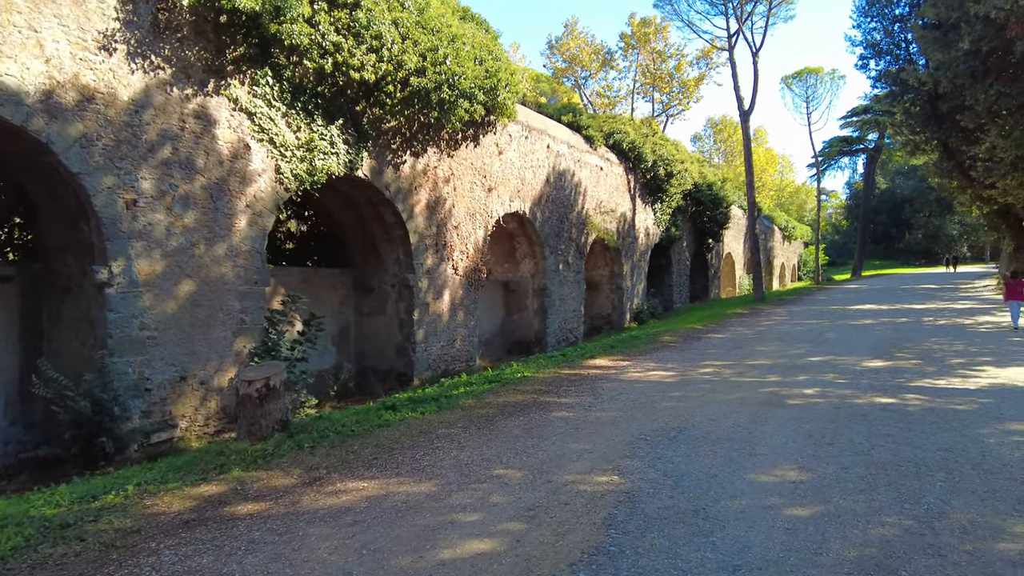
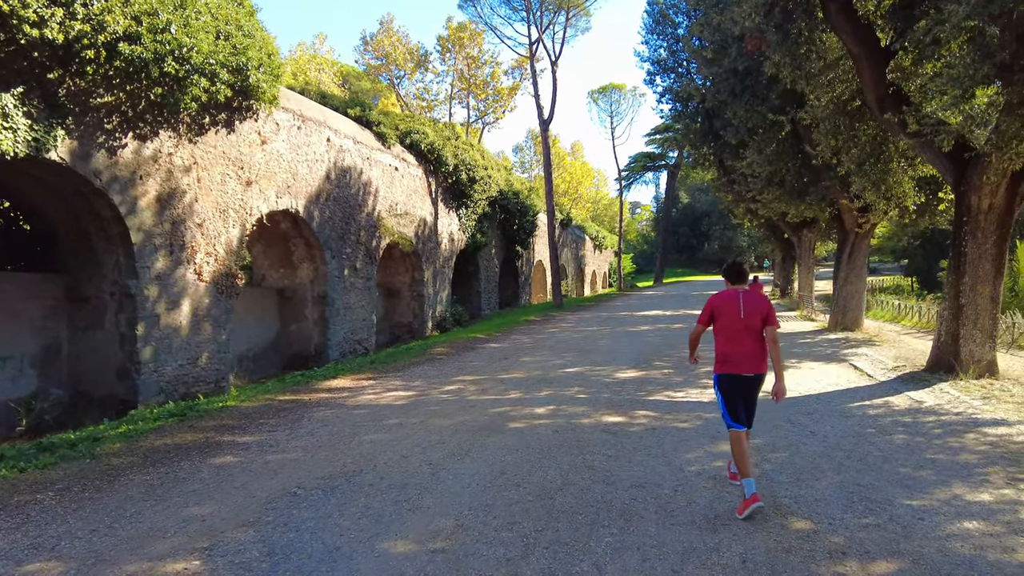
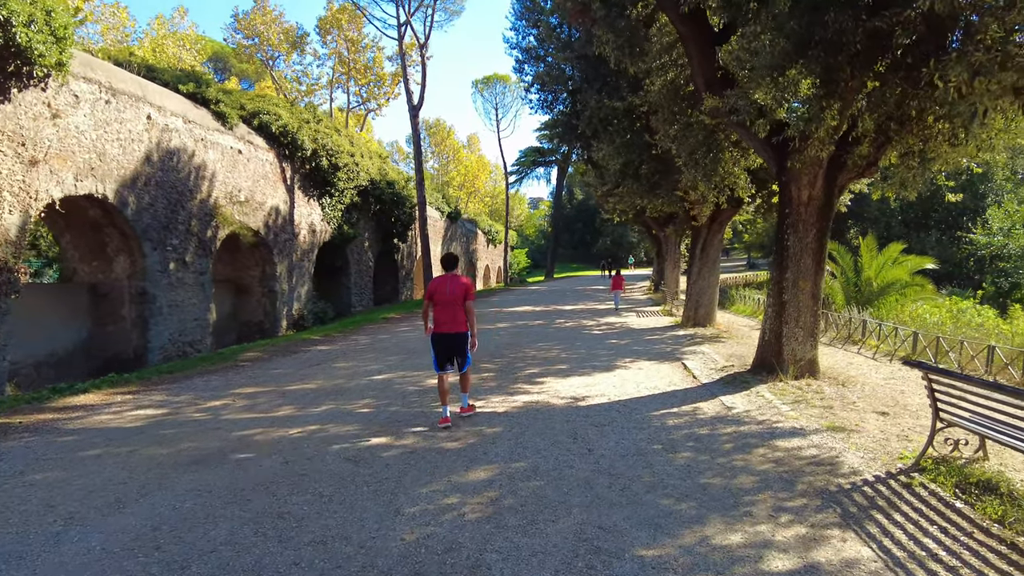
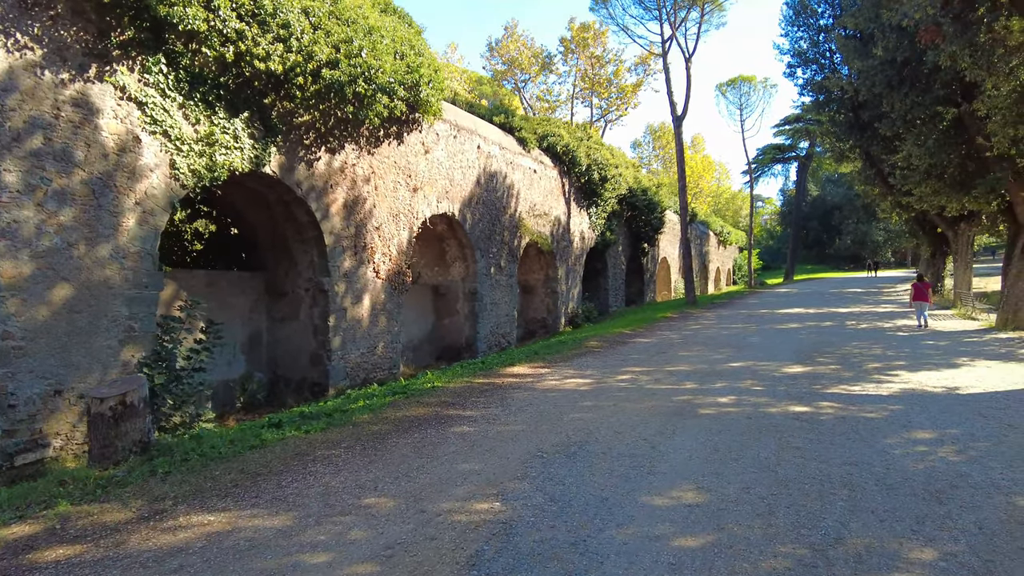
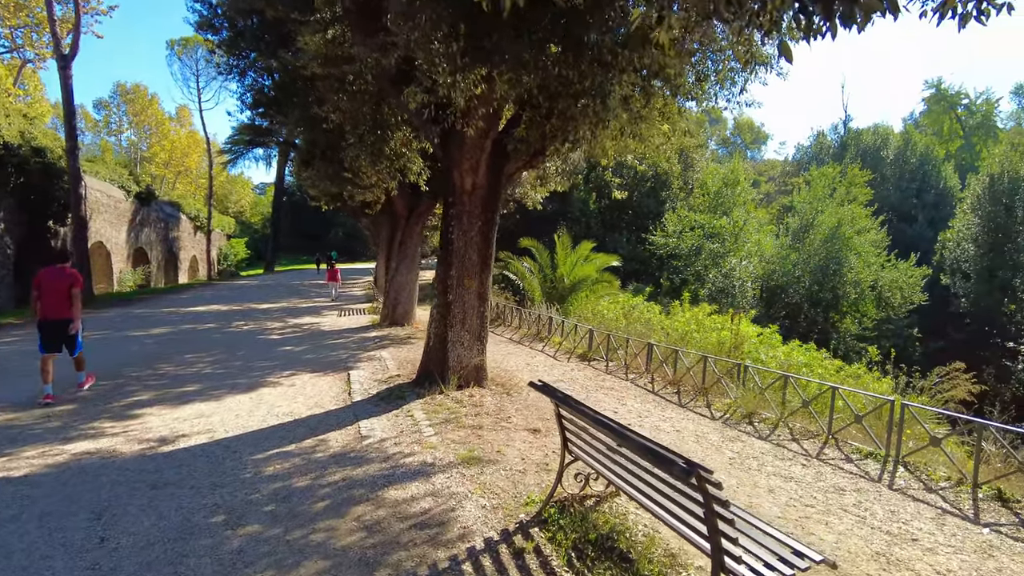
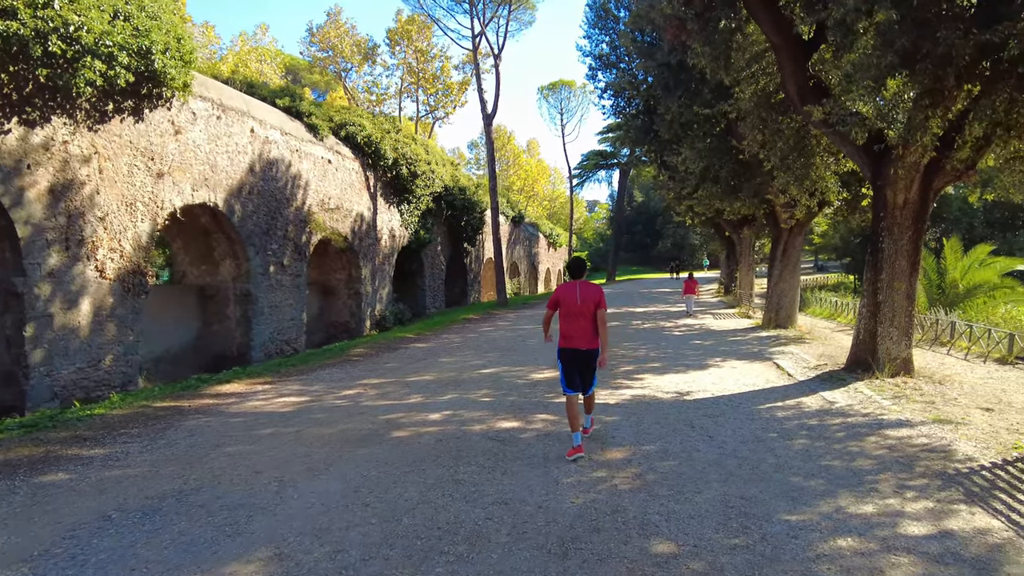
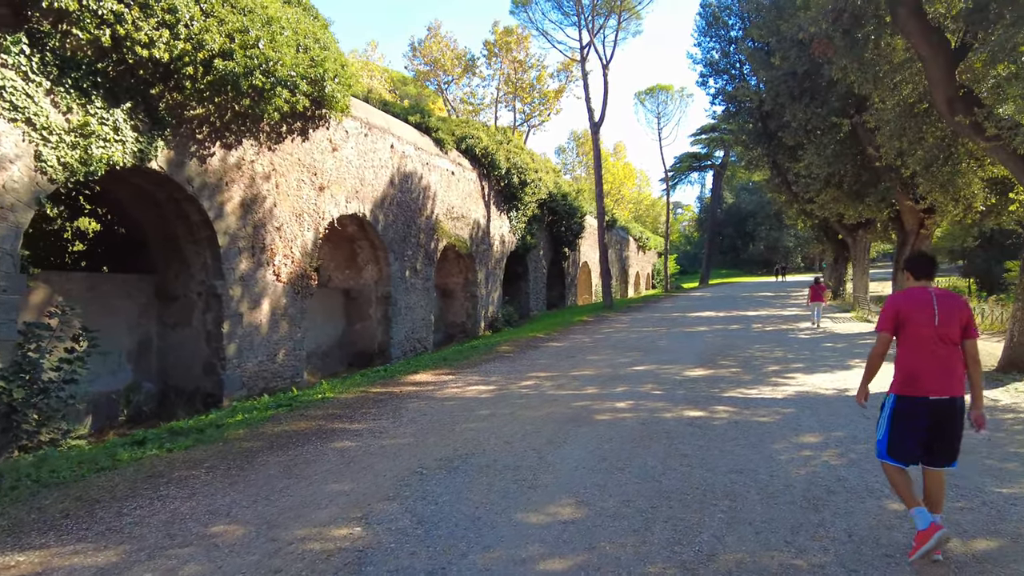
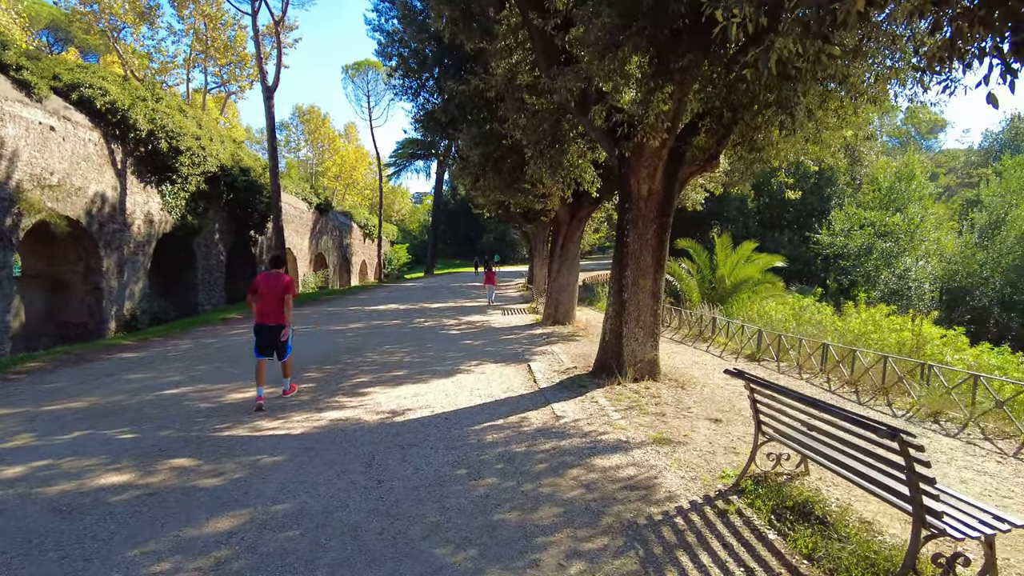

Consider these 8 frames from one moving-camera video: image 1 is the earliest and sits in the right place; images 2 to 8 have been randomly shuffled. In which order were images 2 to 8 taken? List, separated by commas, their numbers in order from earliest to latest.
4, 7, 2, 6, 3, 8, 5
